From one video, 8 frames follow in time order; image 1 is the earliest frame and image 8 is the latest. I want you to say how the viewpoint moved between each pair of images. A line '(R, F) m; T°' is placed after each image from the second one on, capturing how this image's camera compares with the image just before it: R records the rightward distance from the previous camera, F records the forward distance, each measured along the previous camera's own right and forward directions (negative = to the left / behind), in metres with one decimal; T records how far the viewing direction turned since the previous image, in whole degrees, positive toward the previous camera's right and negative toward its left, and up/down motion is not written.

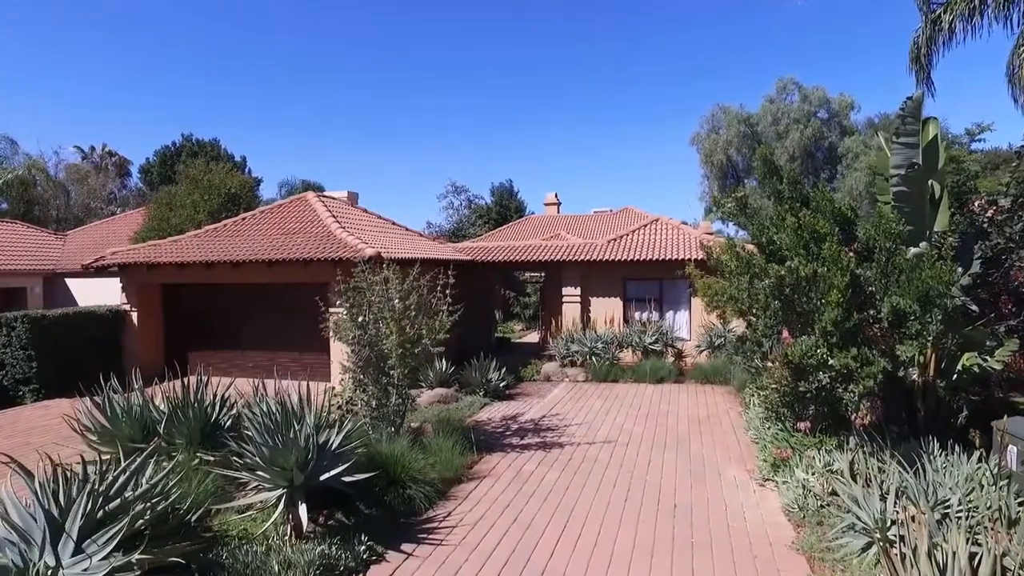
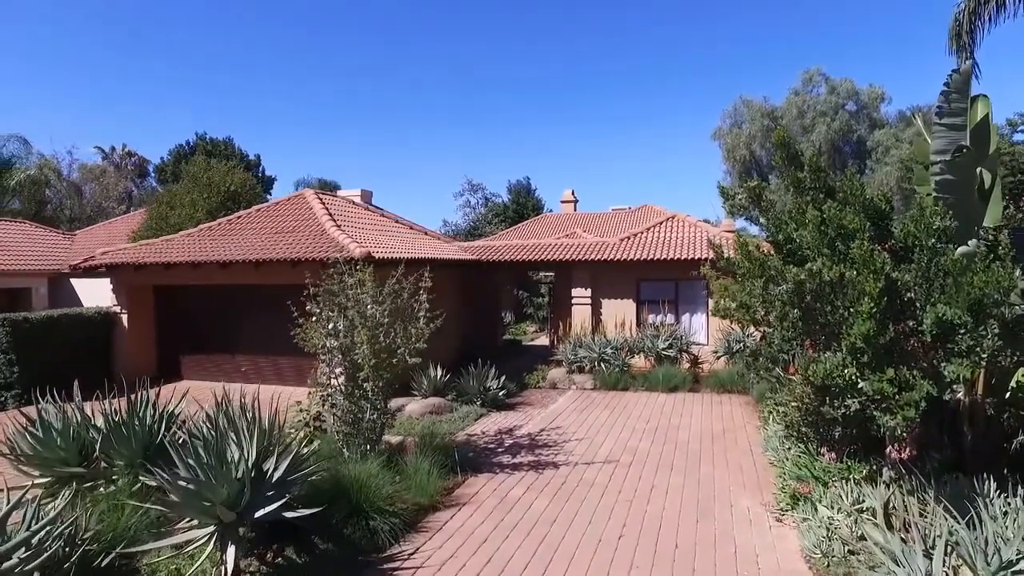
(+0.4, +0.9) m; -2°
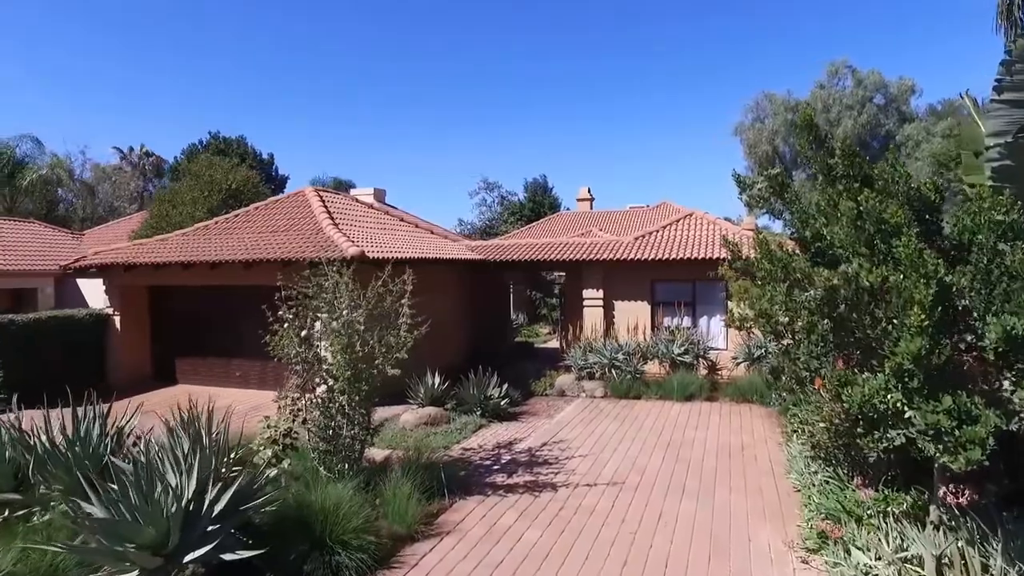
(+0.3, +0.8) m; -2°
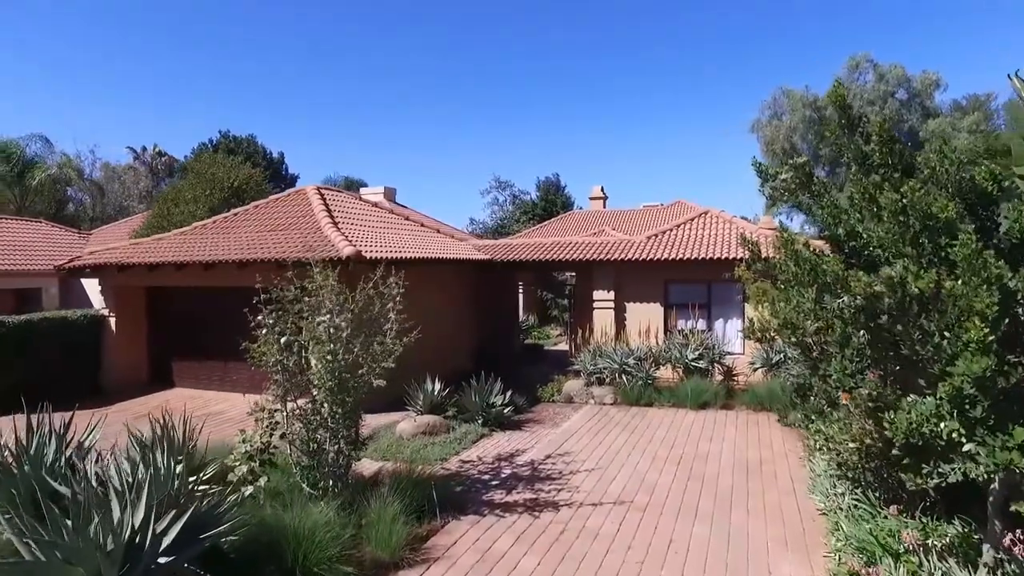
(+0.2, +0.6) m; -1°
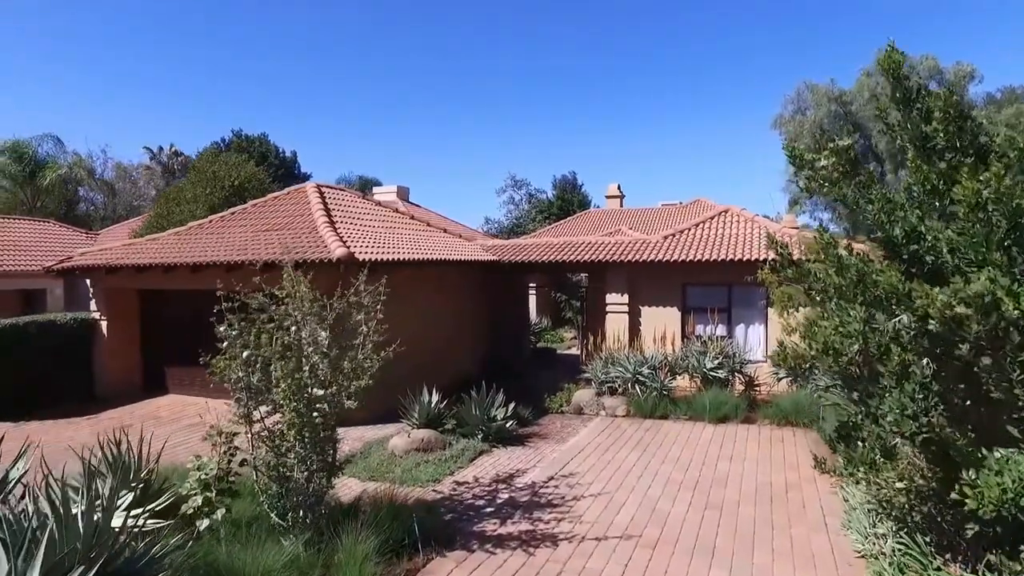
(+0.3, +0.8) m; -2°
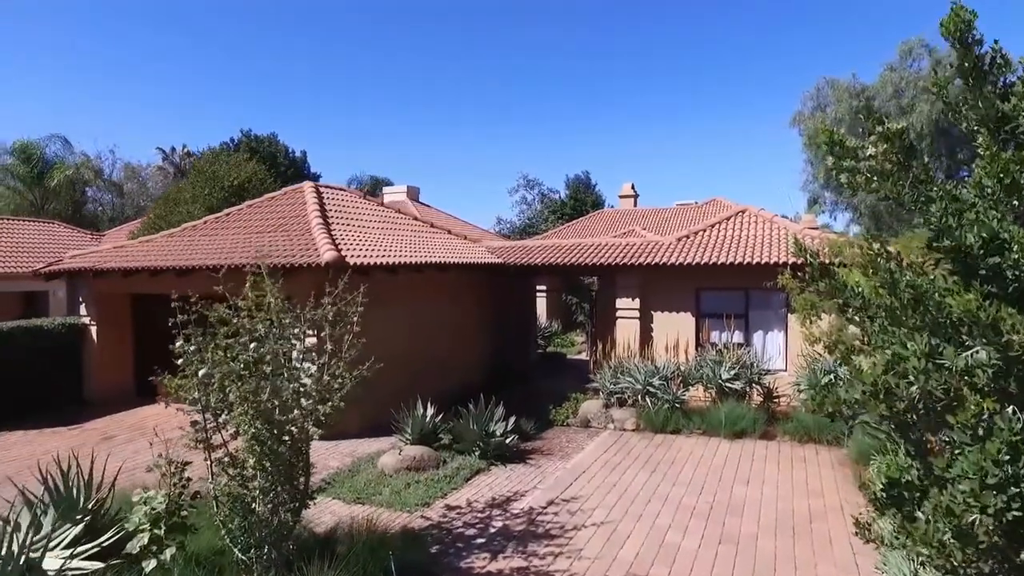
(+0.2, +0.7) m; -1°
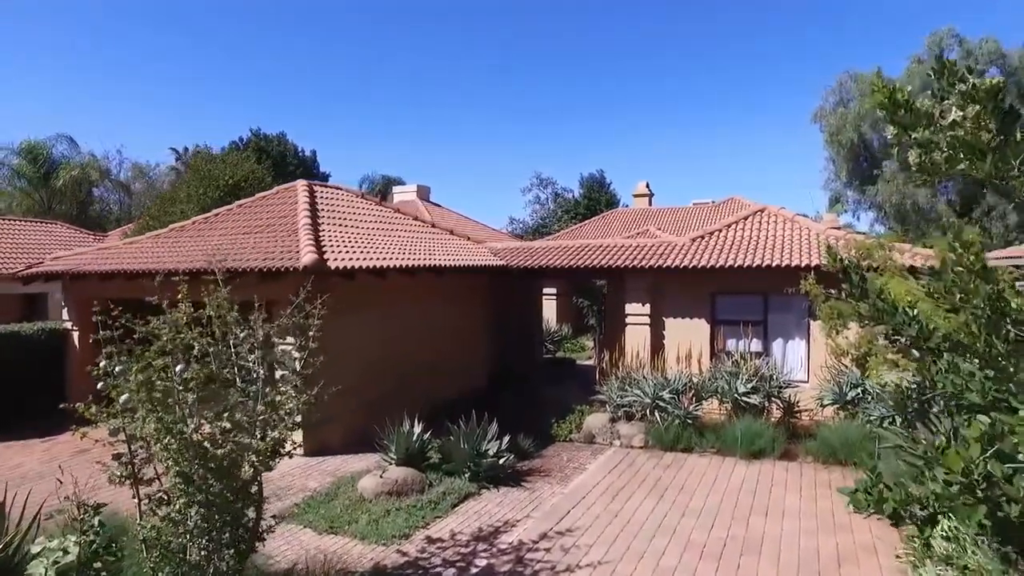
(+0.3, +0.8) m; -1°
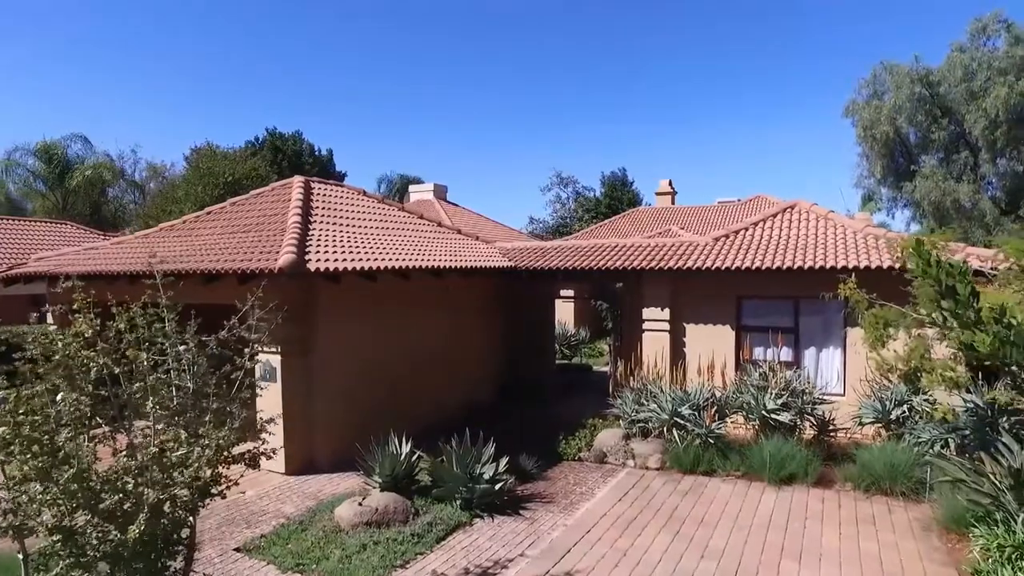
(+0.3, +1.0) m; -2°
